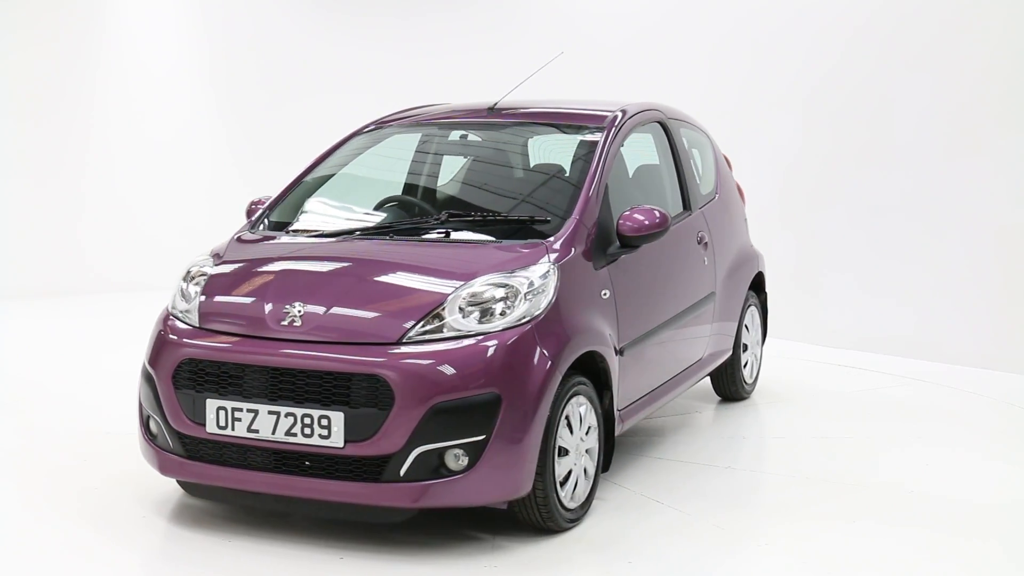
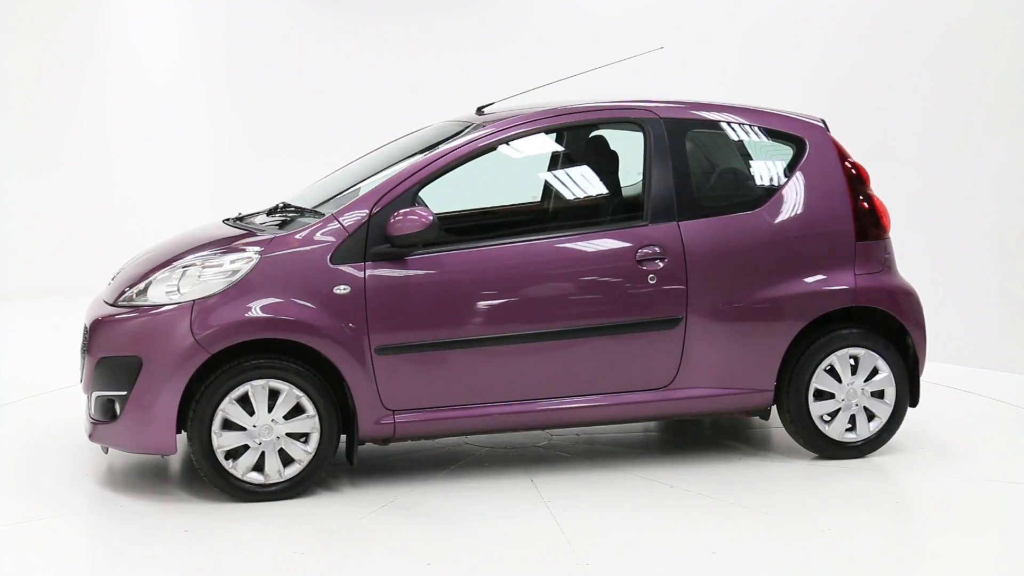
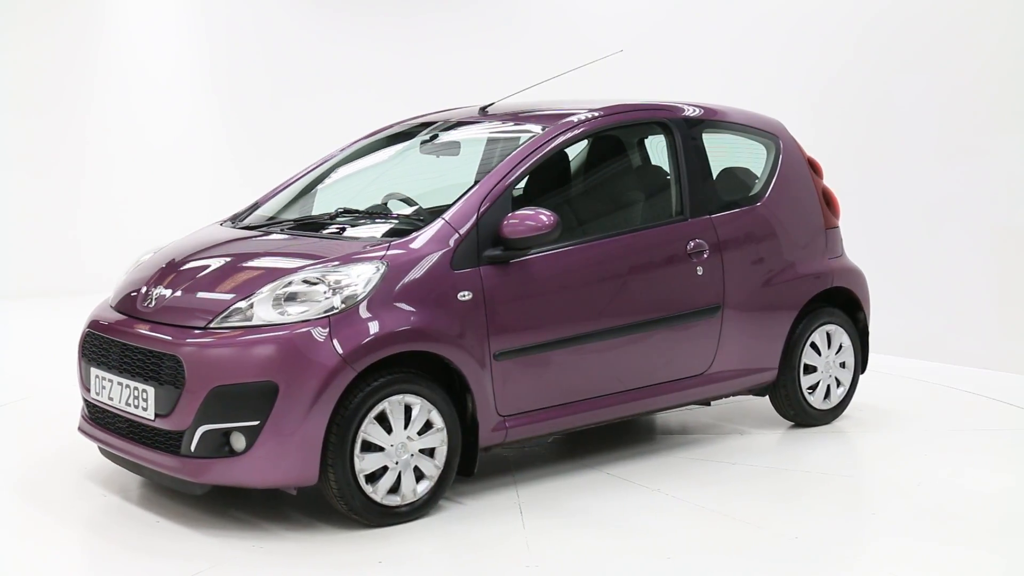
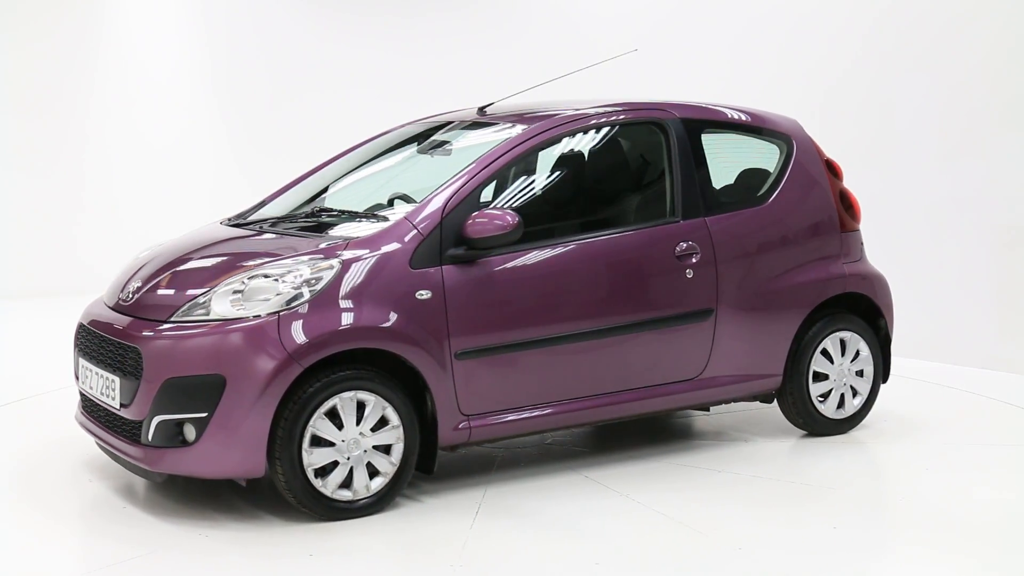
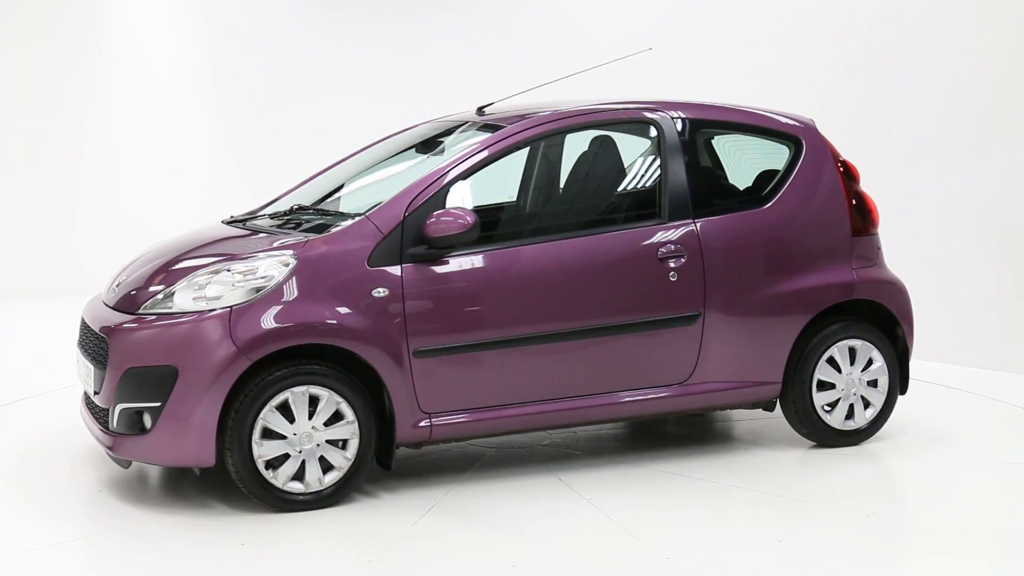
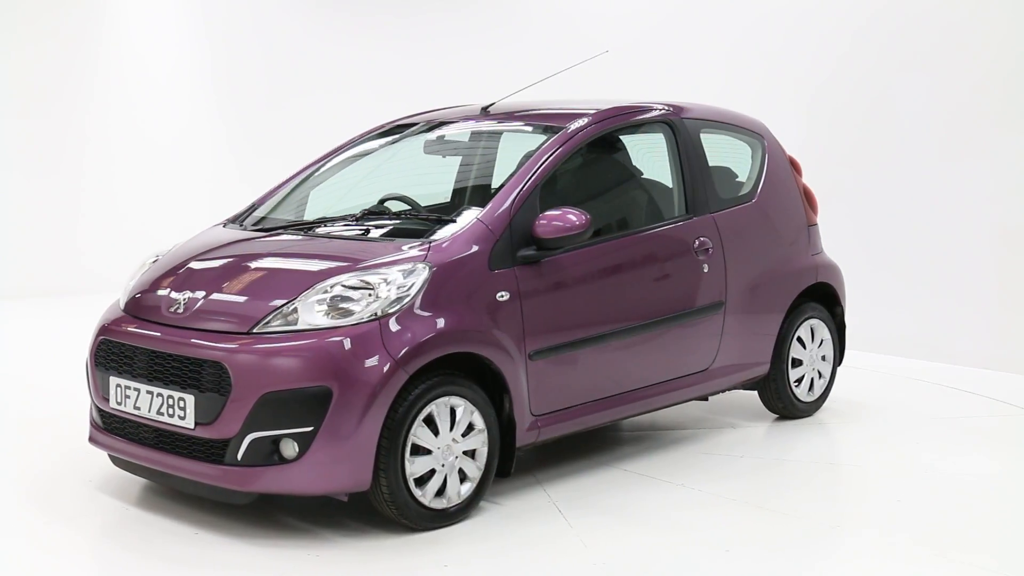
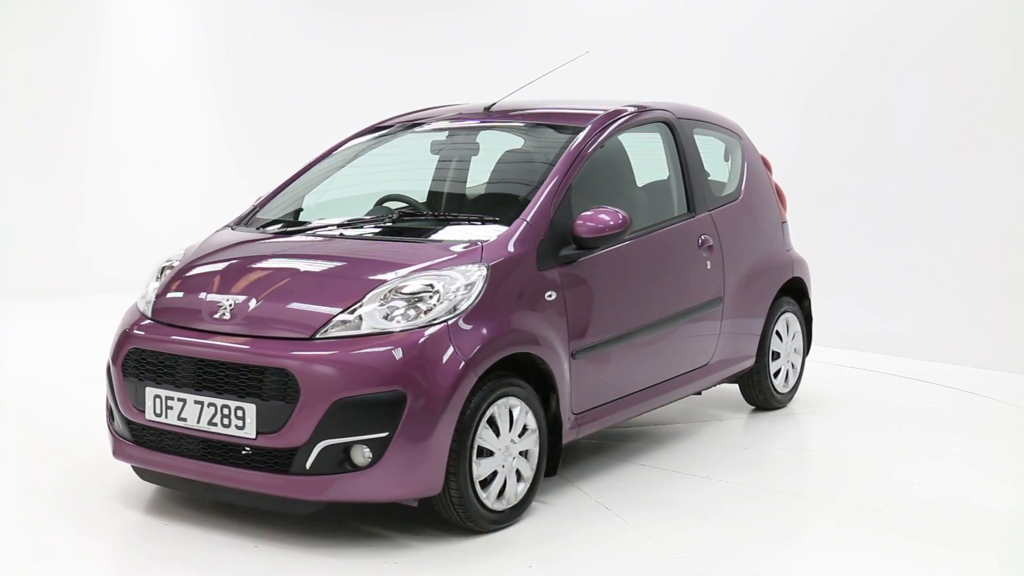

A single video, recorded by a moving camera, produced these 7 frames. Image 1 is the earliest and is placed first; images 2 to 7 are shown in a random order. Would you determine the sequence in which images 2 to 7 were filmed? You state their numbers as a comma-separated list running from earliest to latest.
7, 6, 3, 4, 5, 2
